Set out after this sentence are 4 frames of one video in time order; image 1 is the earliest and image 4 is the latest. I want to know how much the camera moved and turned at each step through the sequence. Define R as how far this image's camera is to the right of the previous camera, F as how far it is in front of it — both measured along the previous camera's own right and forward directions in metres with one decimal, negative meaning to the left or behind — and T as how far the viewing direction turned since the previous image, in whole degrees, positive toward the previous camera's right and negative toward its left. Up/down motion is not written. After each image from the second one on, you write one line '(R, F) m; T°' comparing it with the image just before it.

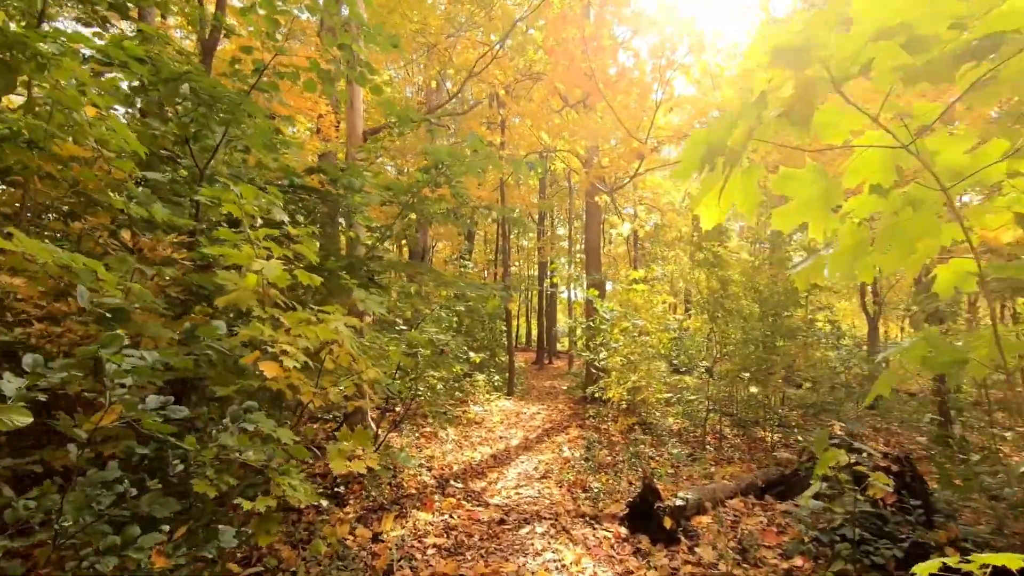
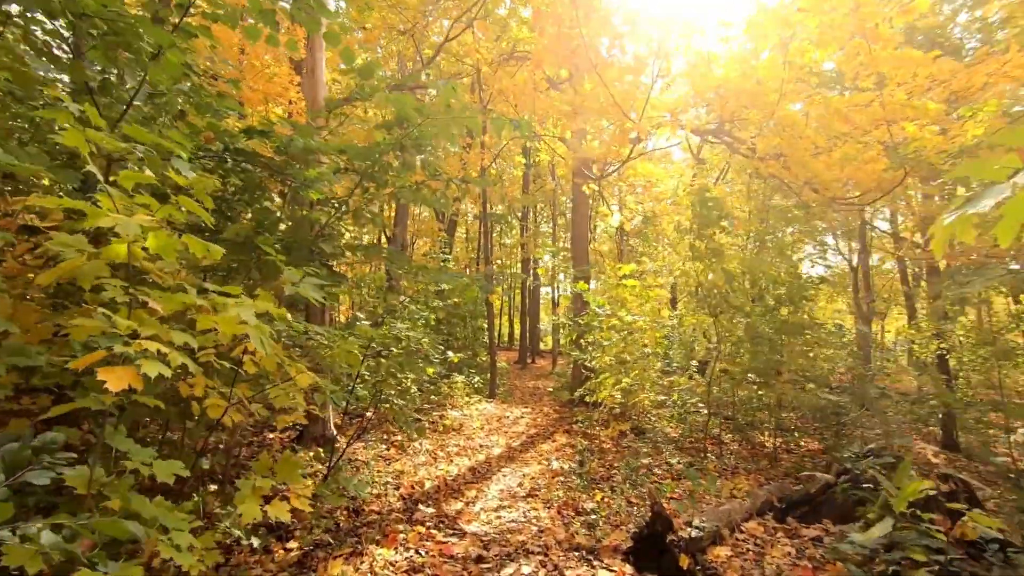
(0.0, +0.6) m; +2°
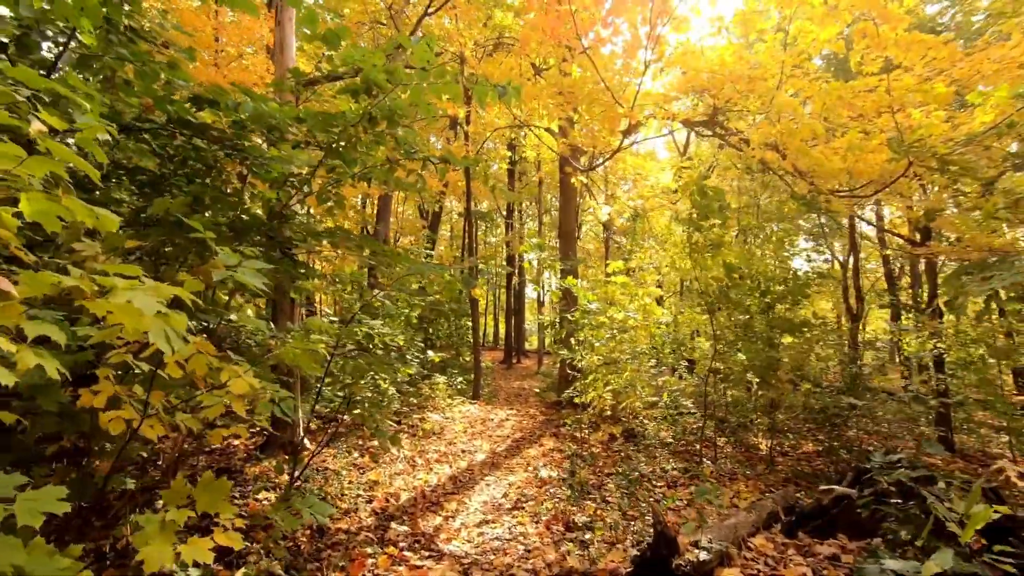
(0.0, +0.3) m; +2°
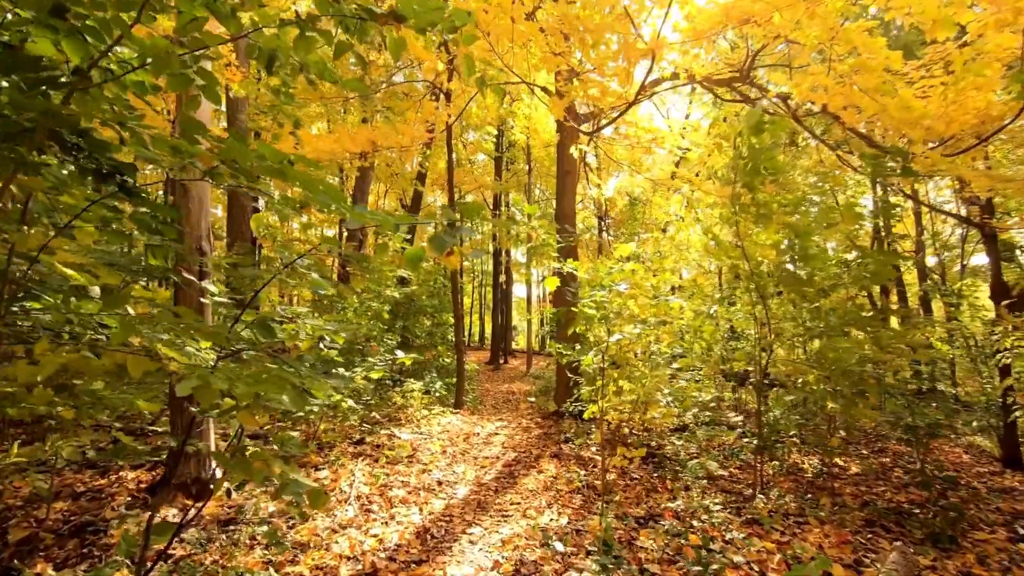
(0.0, +1.2) m; +2°
